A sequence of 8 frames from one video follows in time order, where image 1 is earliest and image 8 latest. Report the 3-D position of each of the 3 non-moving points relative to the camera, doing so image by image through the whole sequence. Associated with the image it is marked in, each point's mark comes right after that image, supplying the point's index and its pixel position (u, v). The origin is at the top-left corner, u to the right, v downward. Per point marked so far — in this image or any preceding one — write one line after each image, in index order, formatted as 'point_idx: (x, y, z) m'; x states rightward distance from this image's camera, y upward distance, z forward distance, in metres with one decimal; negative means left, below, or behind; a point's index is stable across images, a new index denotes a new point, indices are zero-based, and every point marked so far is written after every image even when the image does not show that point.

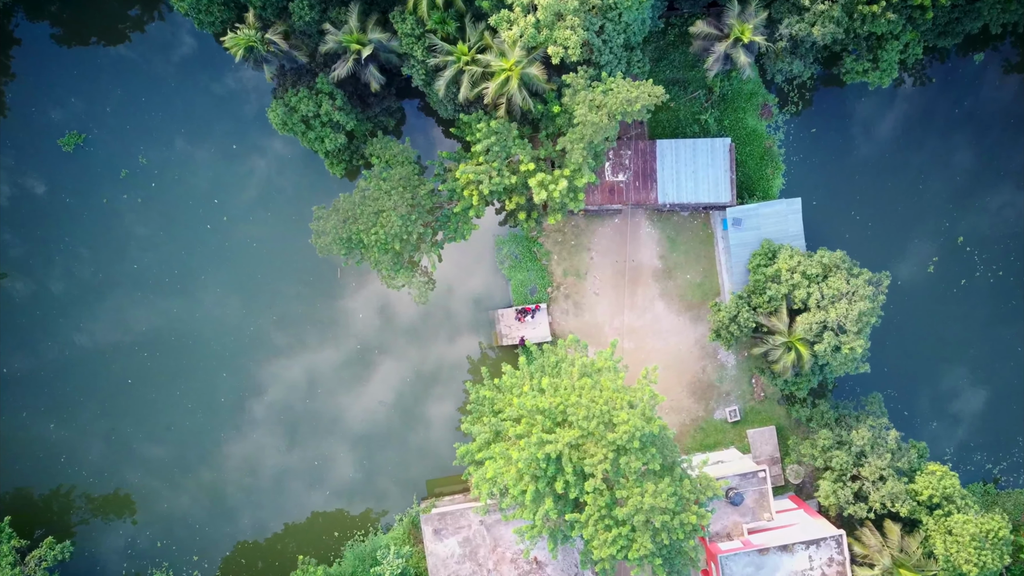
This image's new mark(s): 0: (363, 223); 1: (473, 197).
0: (-4.6, +2.0, +20.0) m
1: (-1.1, +2.7, +19.1) m
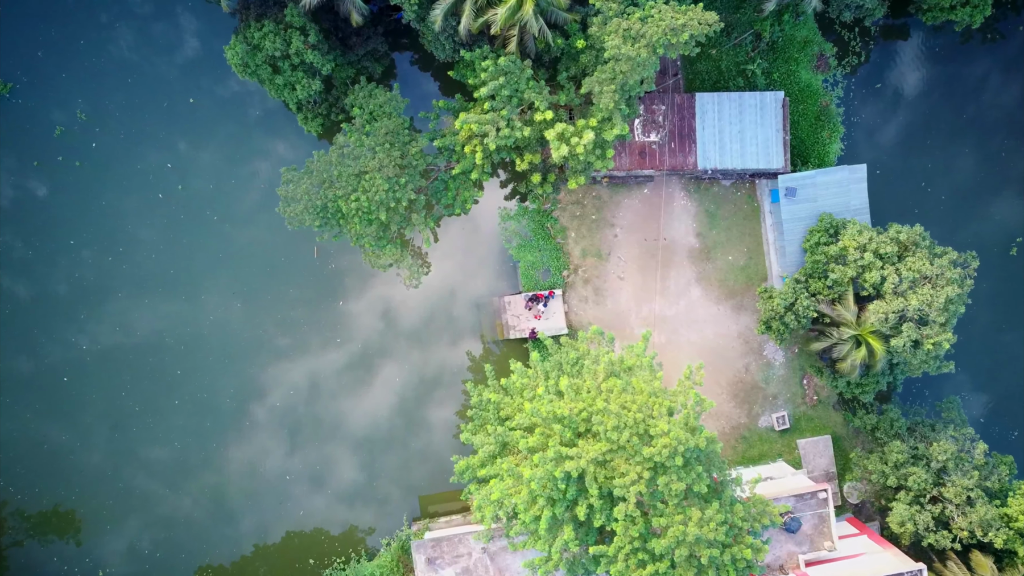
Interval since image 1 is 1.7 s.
0: (-4.3, +2.5, +16.3) m
1: (-0.8, +3.2, +15.4) m
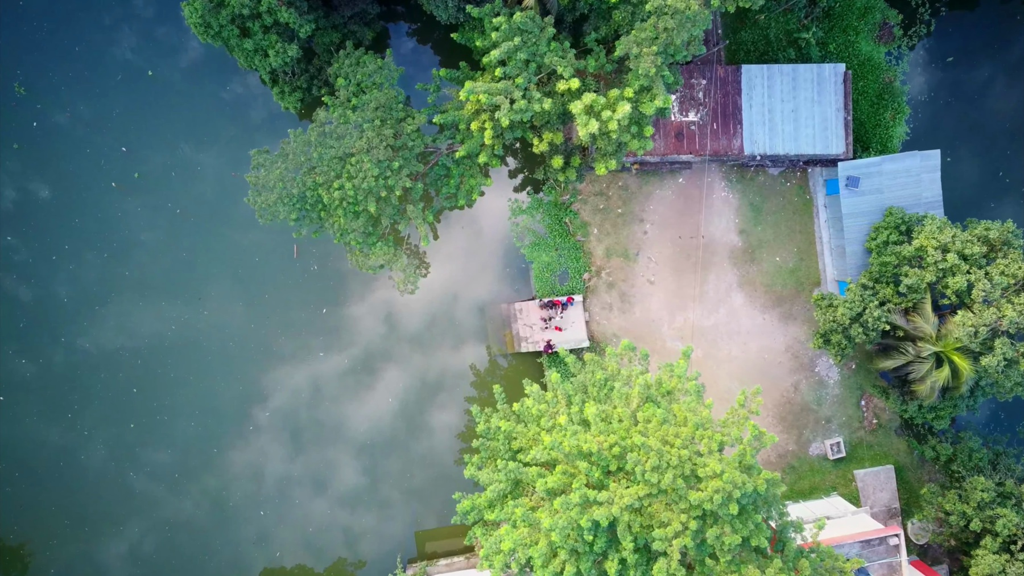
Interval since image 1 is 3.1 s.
0: (-4.0, +2.4, +13.6) m
1: (-0.5, +3.1, +12.7) m
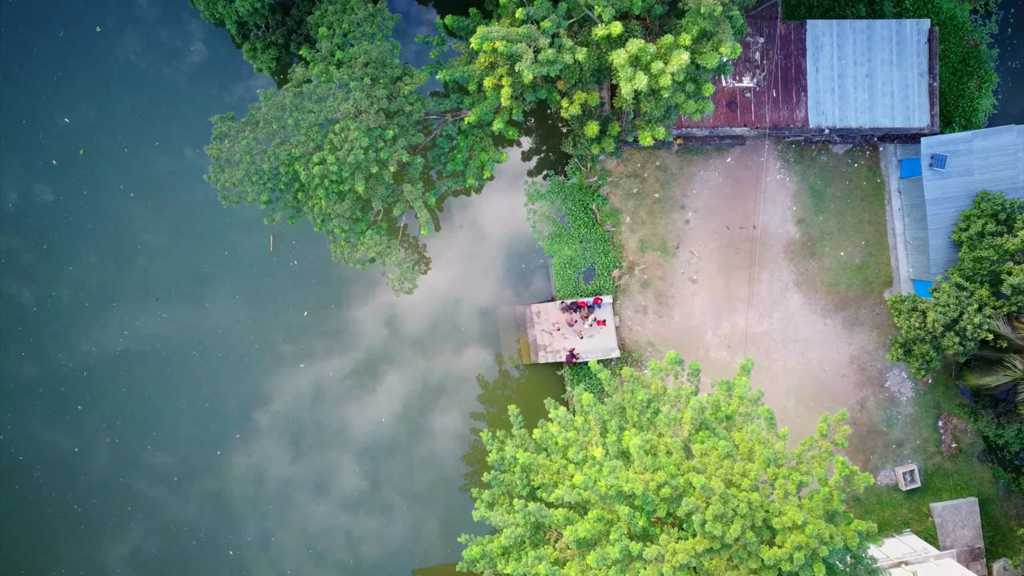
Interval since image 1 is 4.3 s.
0: (-3.6, +2.4, +11.0) m
1: (-0.1, +3.1, +10.1) m
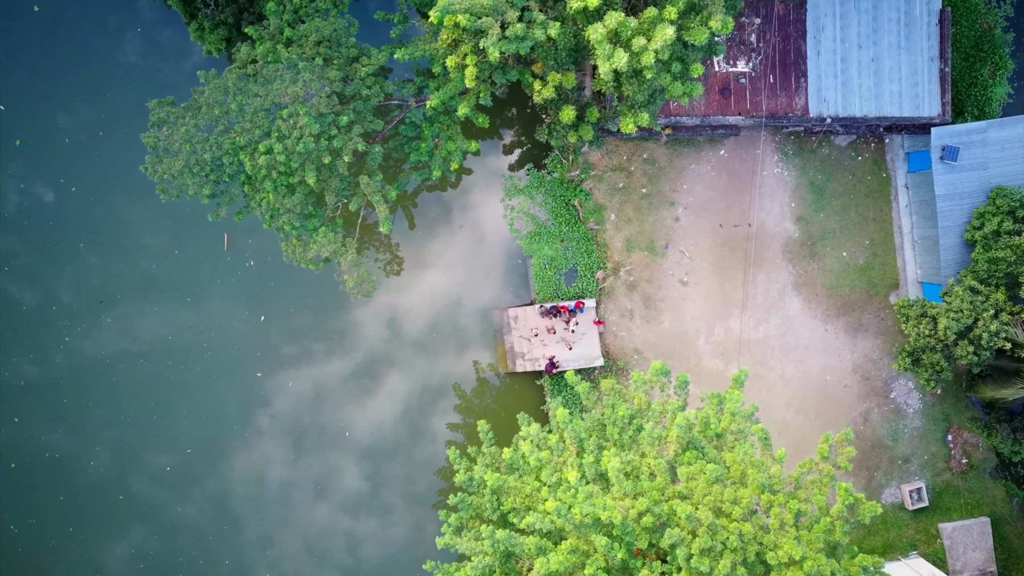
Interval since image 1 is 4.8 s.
0: (-4.1, +2.4, +9.9) m
1: (-0.6, +3.0, +9.0) m
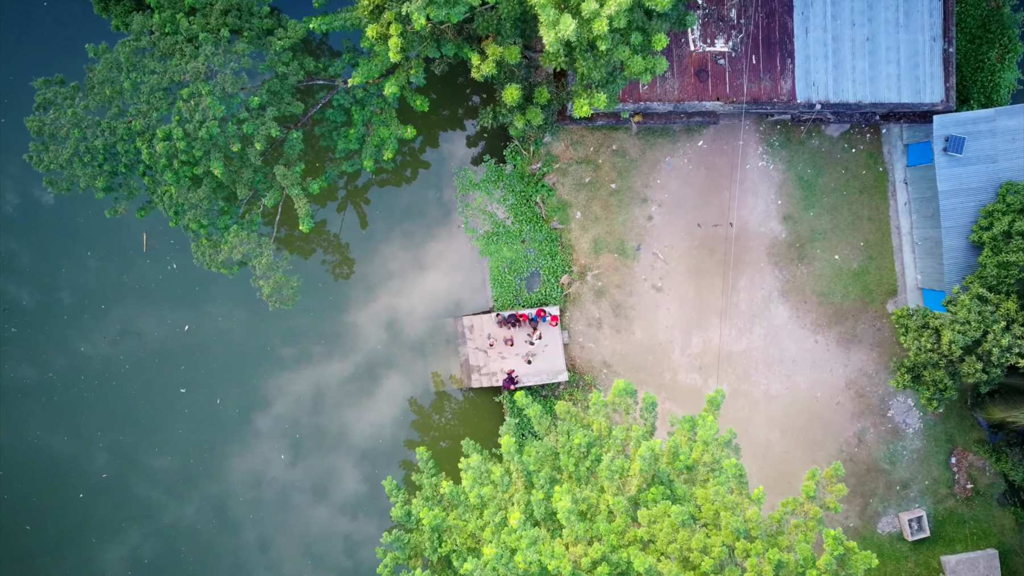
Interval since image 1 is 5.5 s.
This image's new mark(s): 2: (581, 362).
0: (-4.9, +2.3, +8.5) m
1: (-1.4, +2.9, +7.7) m
2: (+1.3, -1.3, +11.9) m
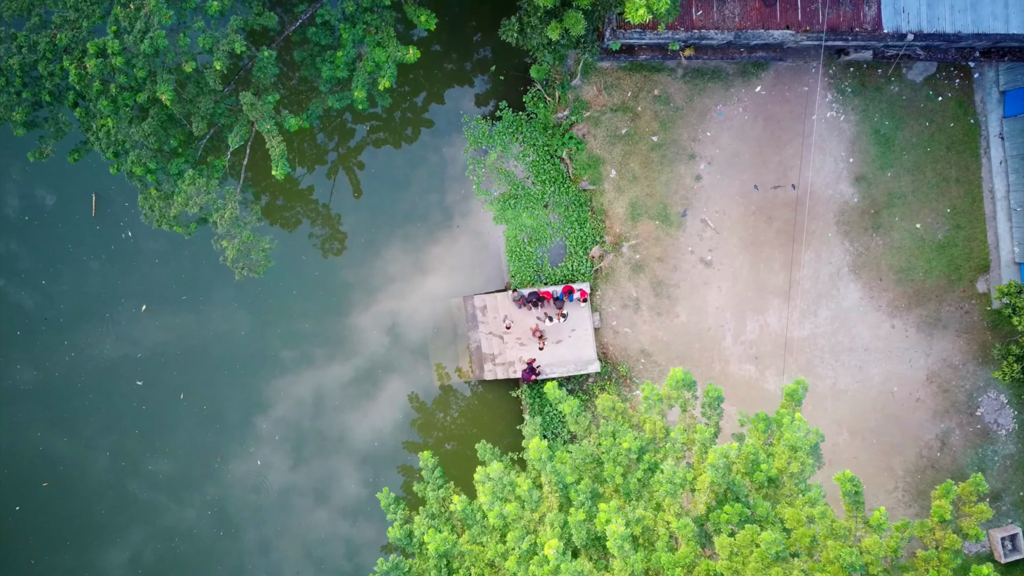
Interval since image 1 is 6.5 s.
0: (-4.6, +2.7, +6.6) m
1: (-1.1, +3.4, +5.8) m
2: (+1.6, -0.9, +10.0) m
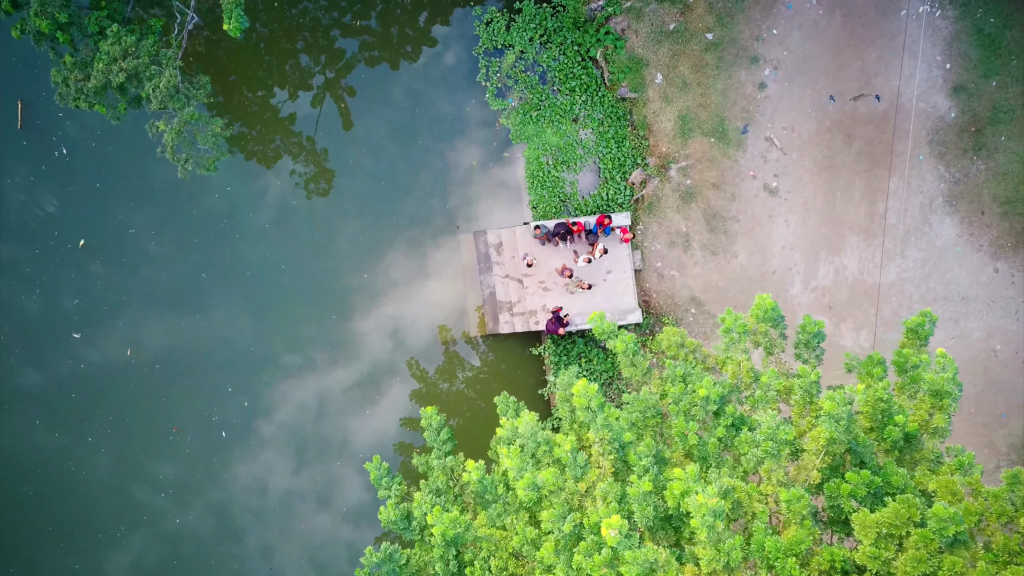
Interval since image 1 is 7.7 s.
0: (-4.3, +3.5, +4.9) m
1: (-0.8, +4.2, +4.0) m
2: (+1.8, -0.1, +8.2) m
